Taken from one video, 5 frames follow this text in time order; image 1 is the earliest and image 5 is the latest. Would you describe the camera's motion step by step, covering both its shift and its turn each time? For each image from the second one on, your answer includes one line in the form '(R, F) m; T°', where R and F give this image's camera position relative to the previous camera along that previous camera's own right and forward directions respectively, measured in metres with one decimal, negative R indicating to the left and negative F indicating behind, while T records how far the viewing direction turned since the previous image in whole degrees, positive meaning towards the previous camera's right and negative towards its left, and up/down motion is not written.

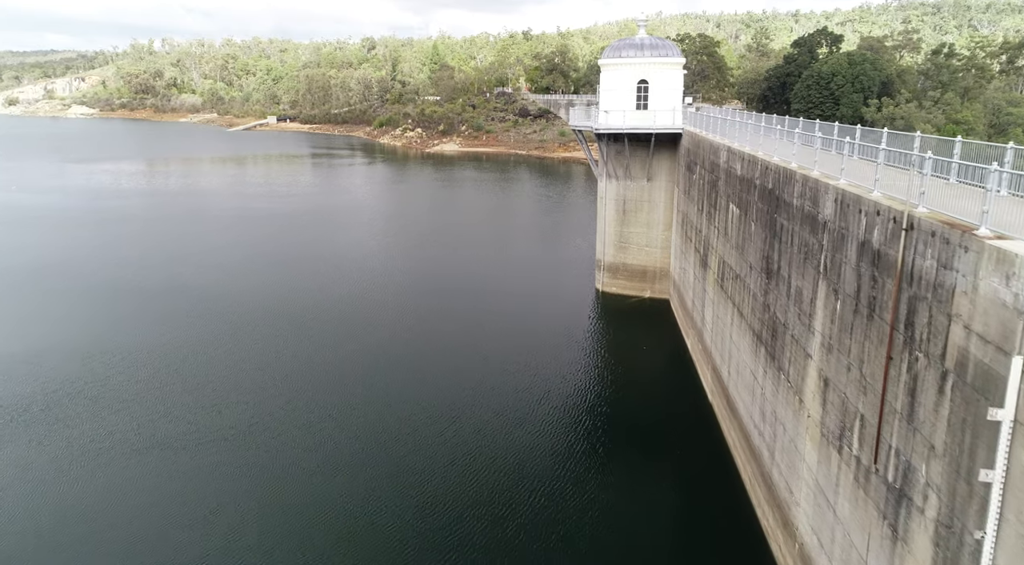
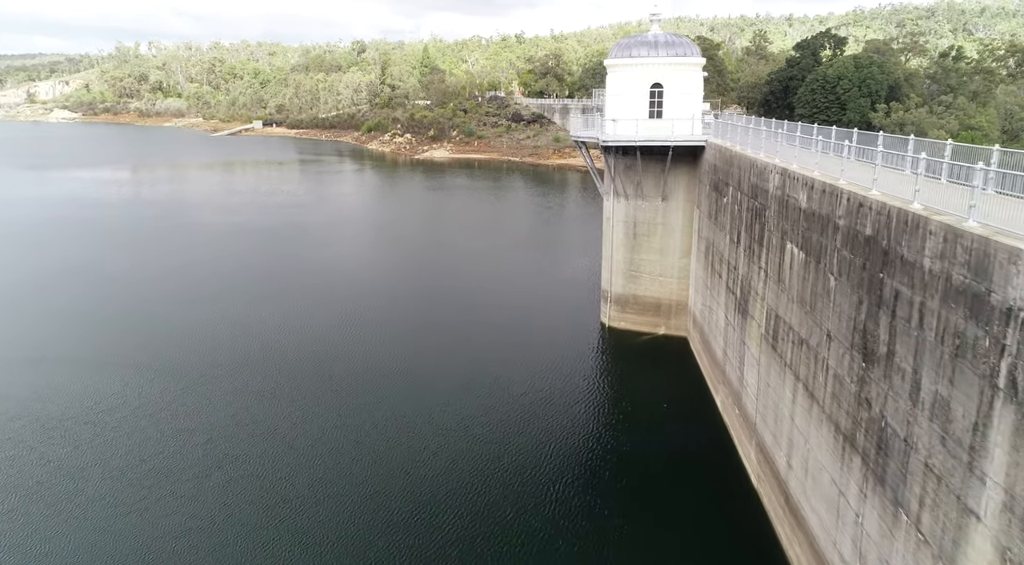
(0.0, +4.0) m; +1°
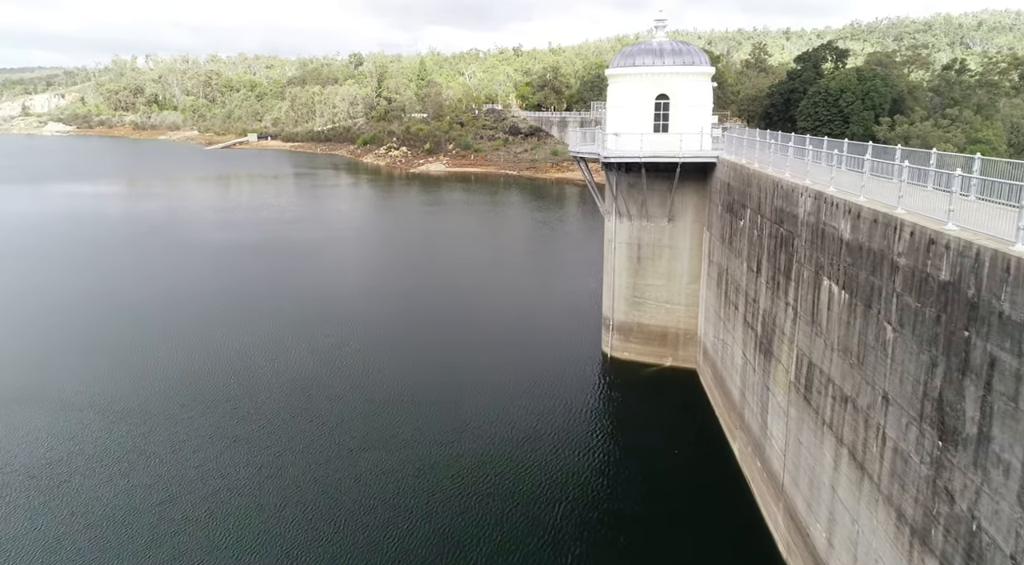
(+0.2, +2.0) m; 0°
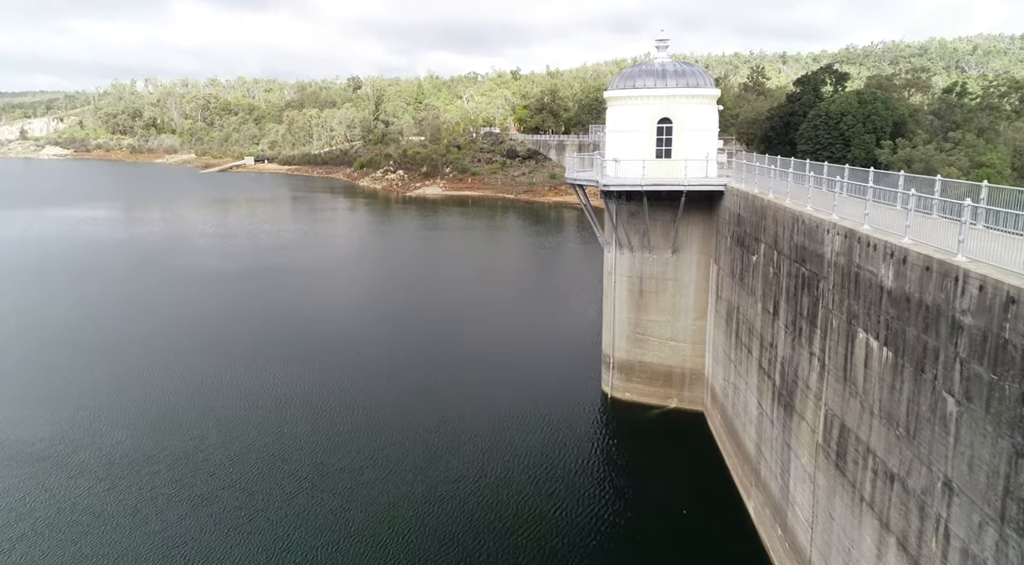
(+0.2, +1.5) m; 0°
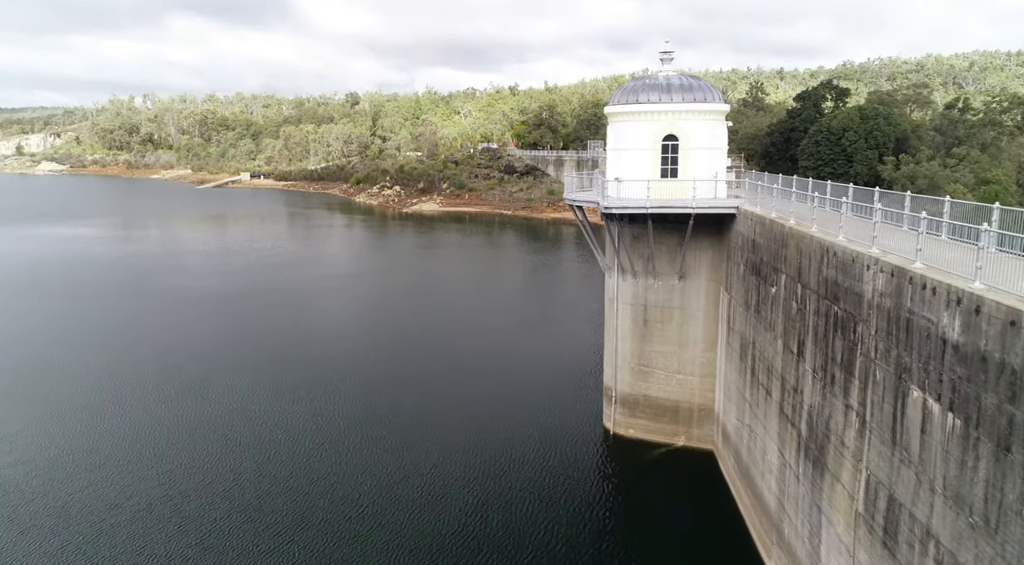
(+0.1, +1.5) m; 0°
